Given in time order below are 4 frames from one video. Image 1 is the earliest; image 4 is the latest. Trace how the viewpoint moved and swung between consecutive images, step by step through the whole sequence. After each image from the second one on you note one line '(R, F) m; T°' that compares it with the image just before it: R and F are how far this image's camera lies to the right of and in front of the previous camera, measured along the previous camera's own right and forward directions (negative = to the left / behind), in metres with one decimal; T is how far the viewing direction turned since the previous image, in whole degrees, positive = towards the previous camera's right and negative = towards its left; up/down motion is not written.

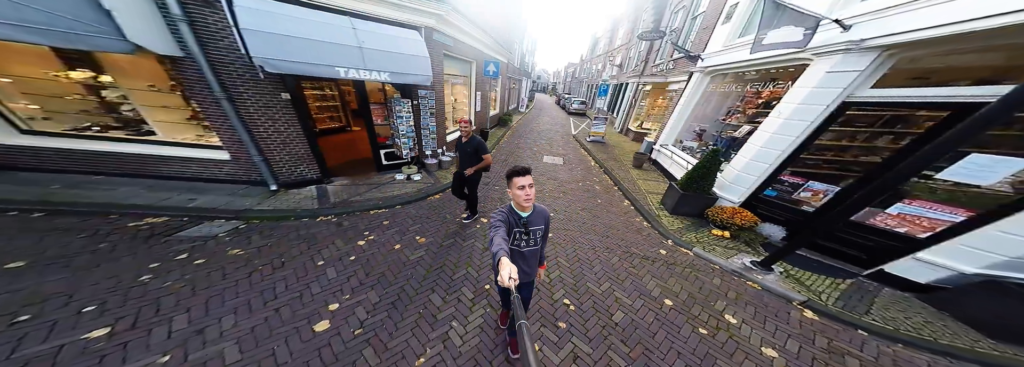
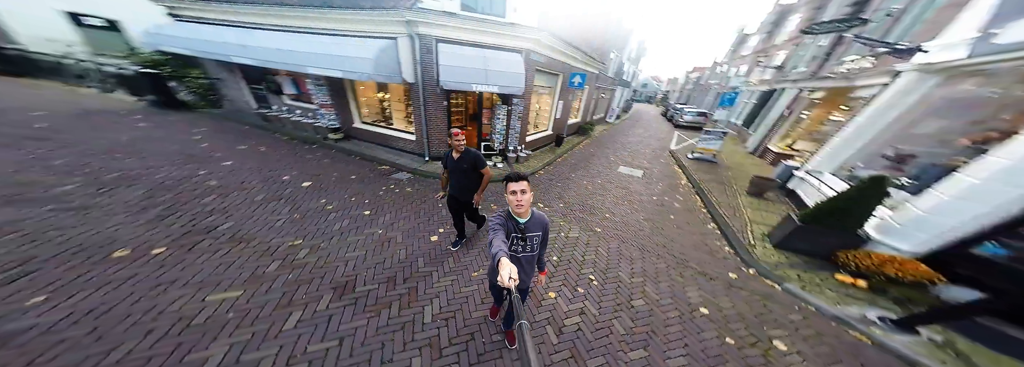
(+0.7, -0.9) m; -24°
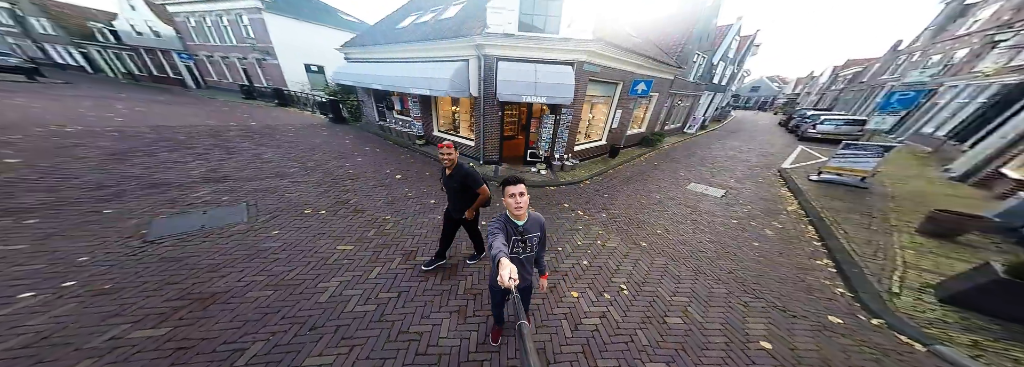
(+0.5, -0.3) m; -17°
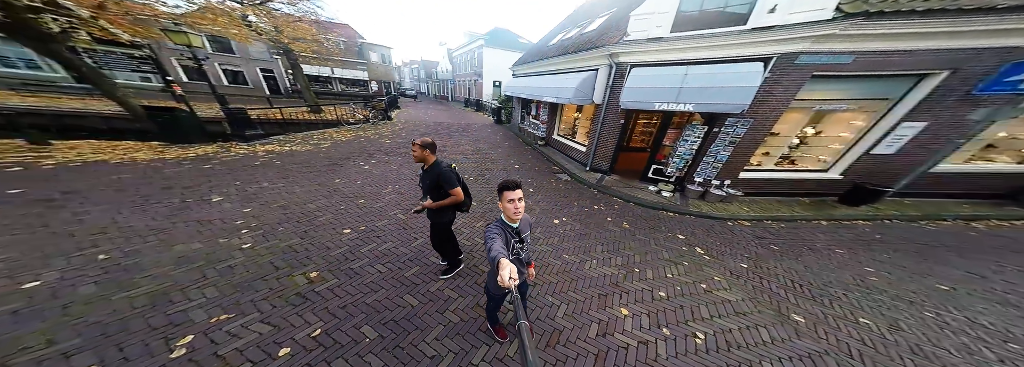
(+1.1, -0.3) m; -39°
